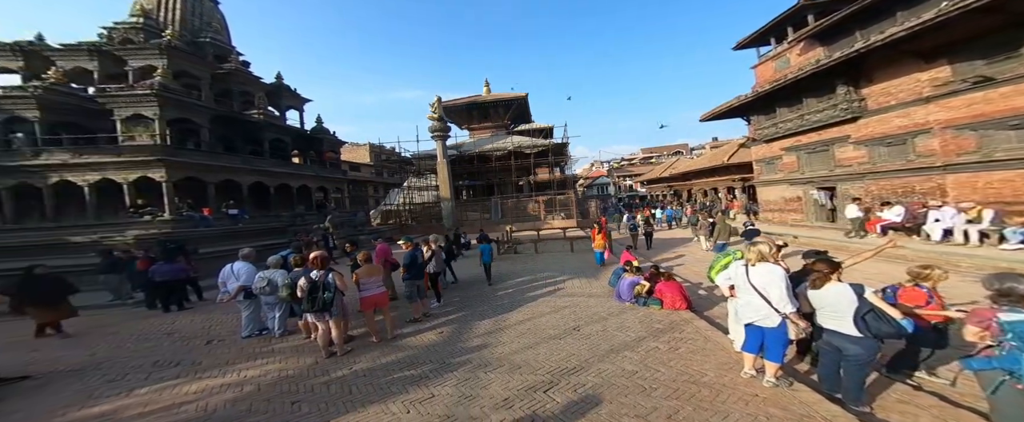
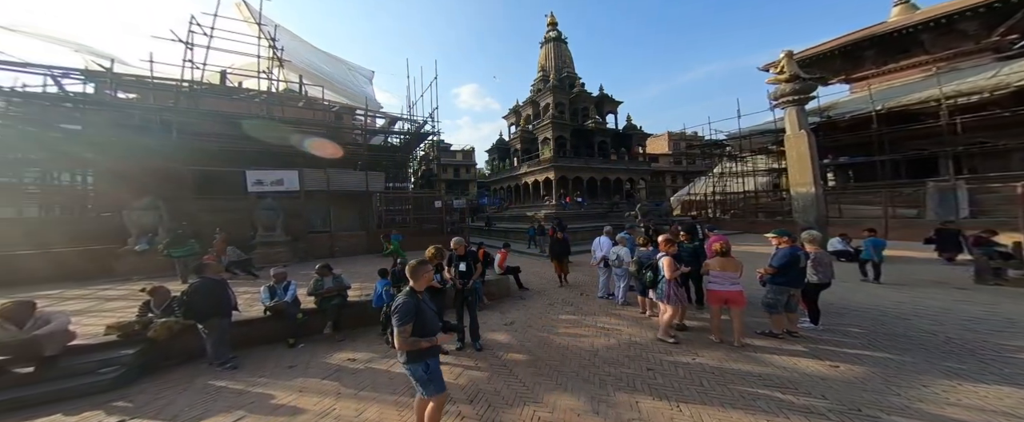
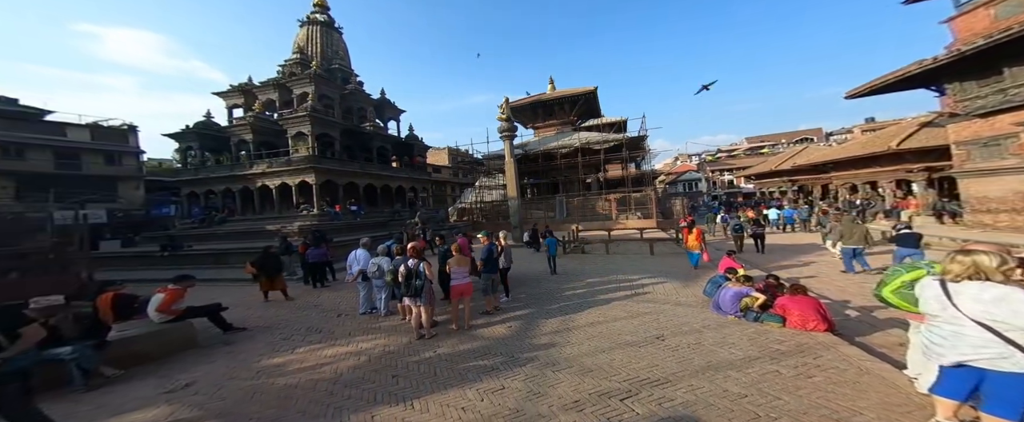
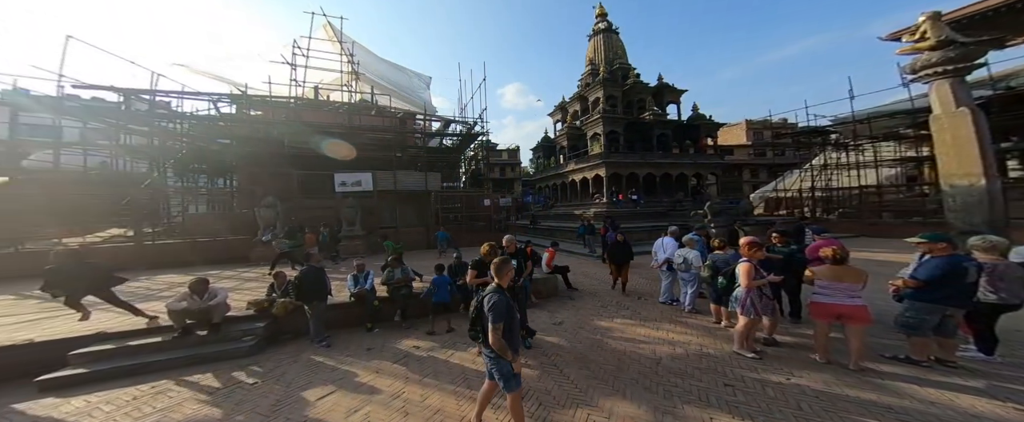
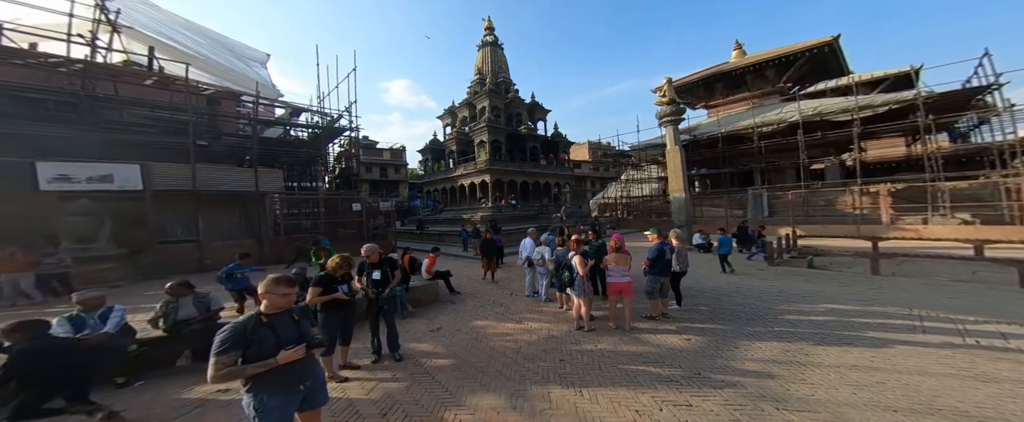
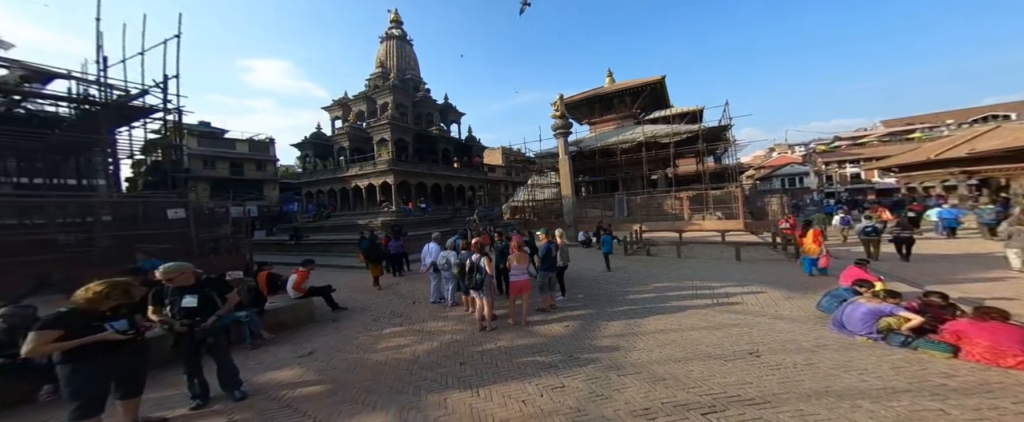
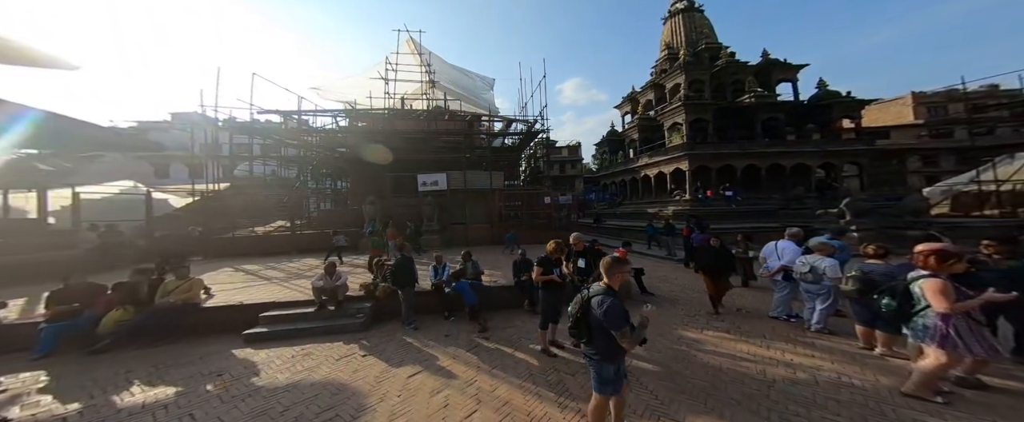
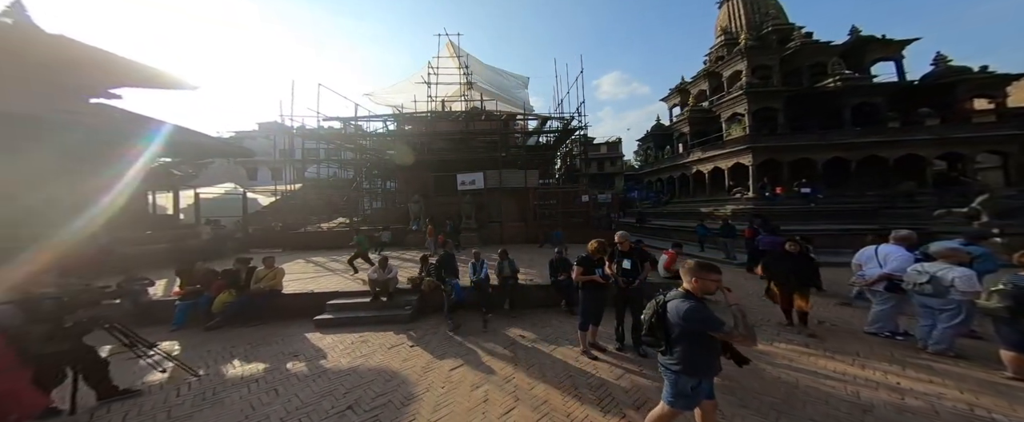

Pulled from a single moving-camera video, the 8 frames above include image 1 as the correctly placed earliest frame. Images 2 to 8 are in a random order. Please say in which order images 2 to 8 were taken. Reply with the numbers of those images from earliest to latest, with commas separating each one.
3, 6, 5, 2, 4, 7, 8
